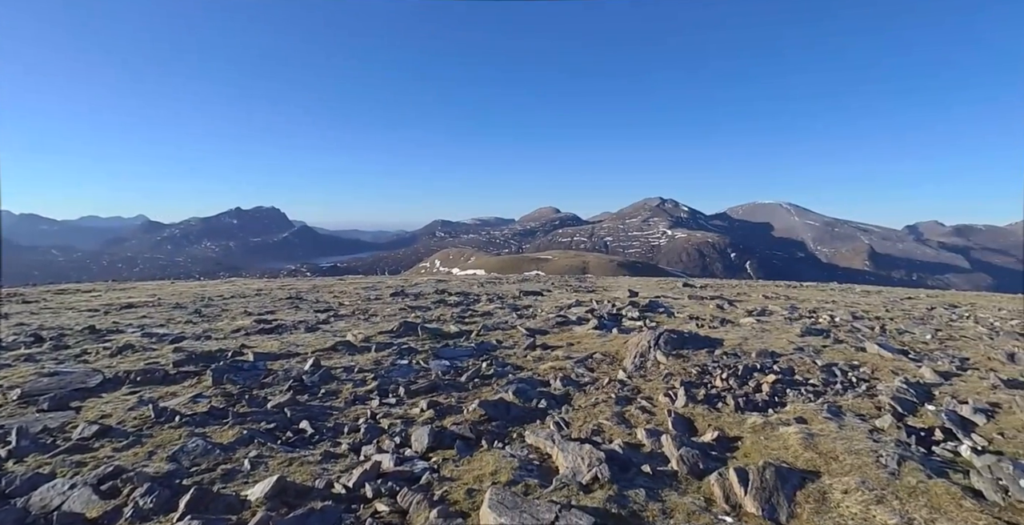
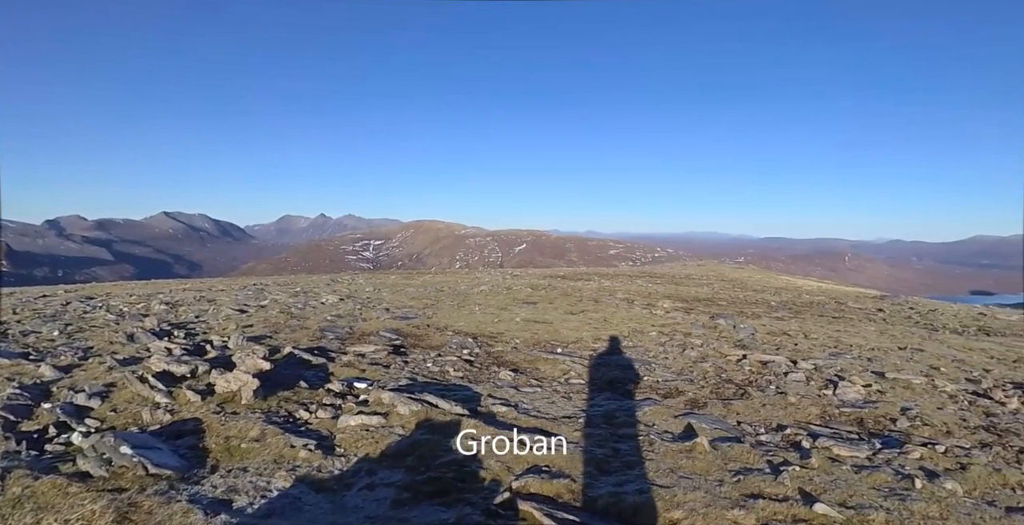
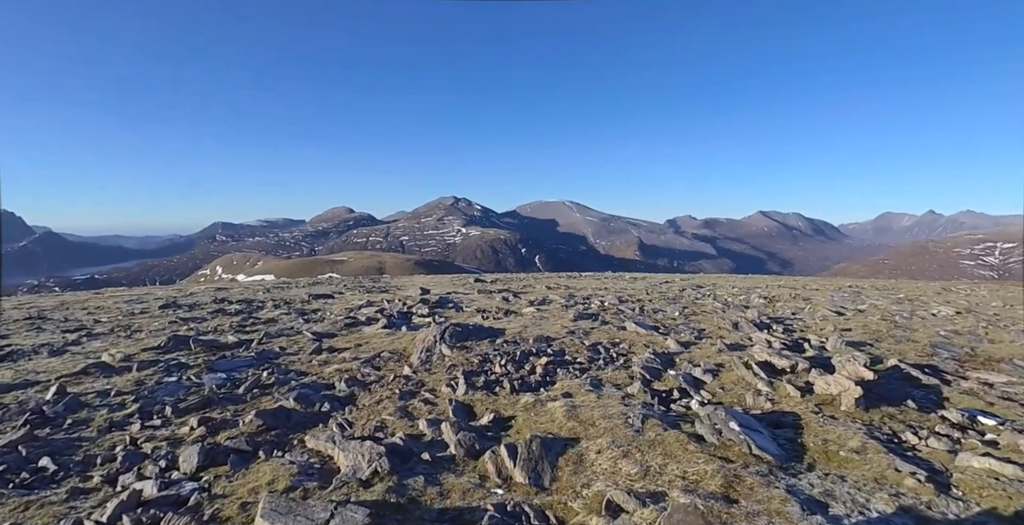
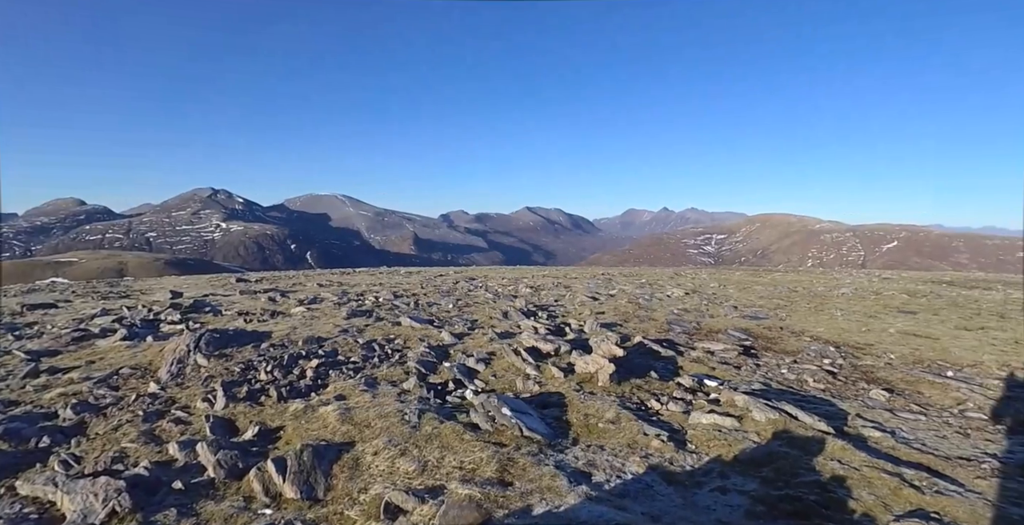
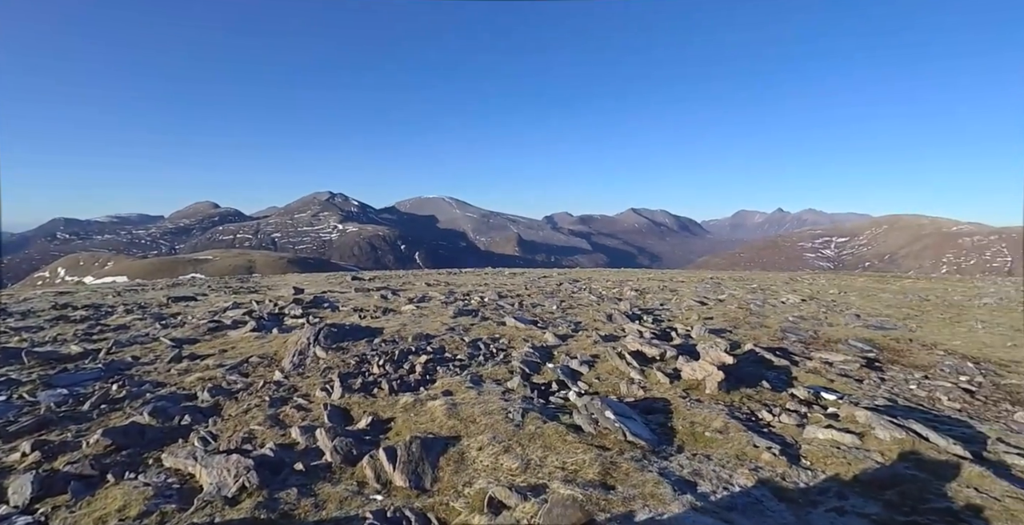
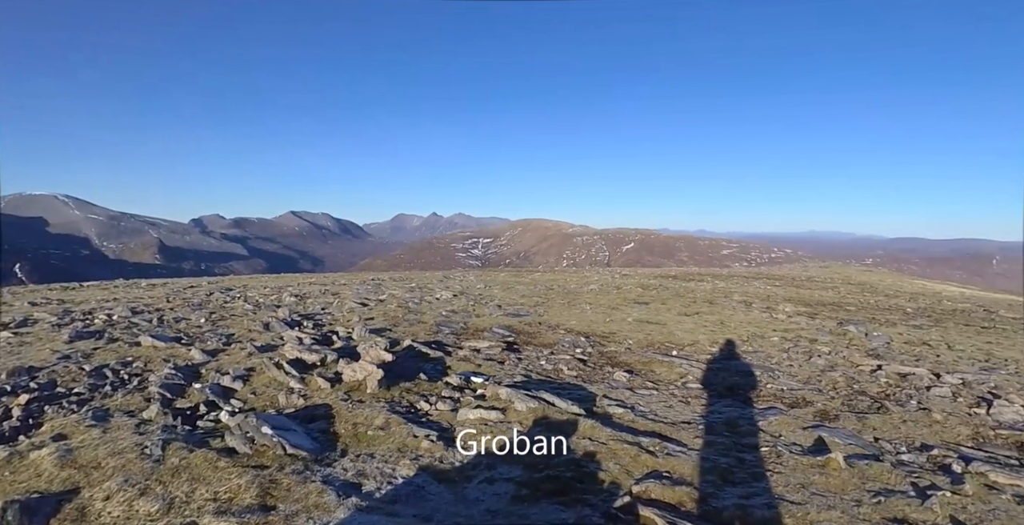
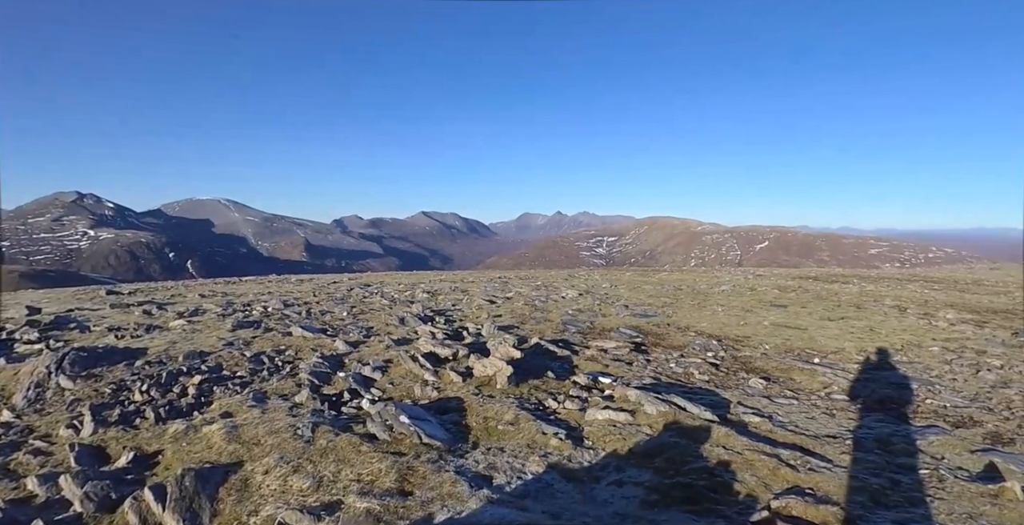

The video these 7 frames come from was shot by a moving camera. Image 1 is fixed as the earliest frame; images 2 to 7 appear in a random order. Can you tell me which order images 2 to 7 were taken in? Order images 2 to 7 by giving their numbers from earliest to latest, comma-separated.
3, 5, 4, 7, 6, 2
